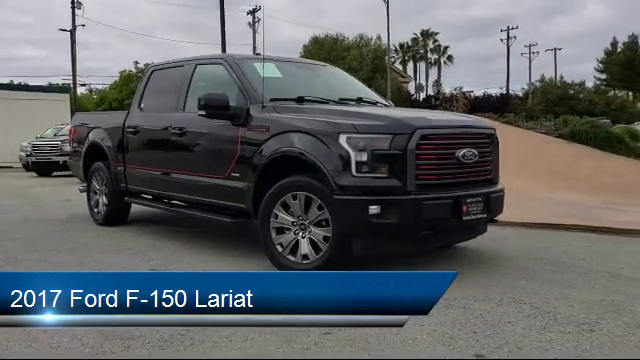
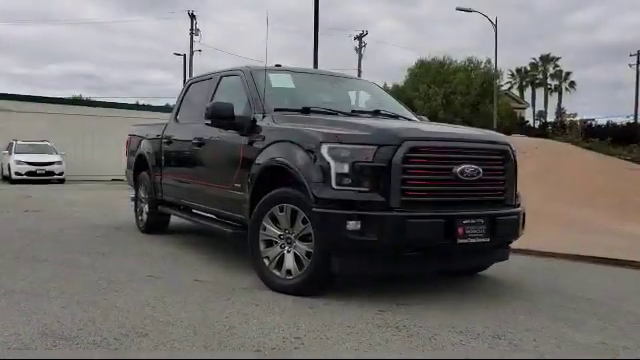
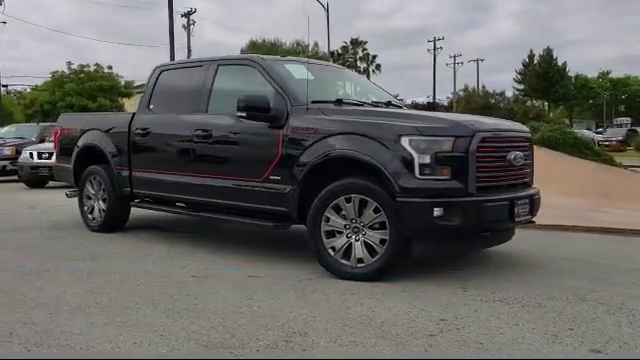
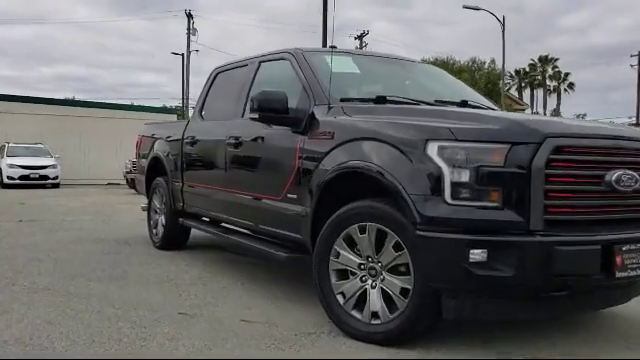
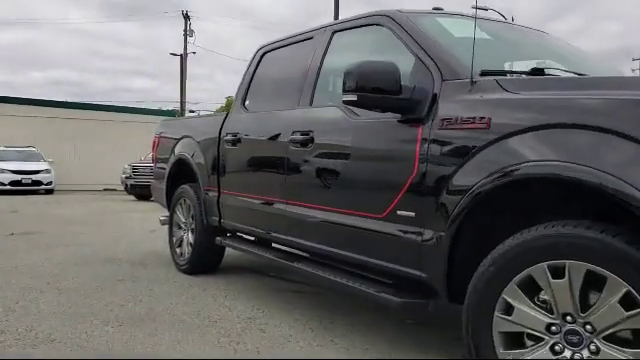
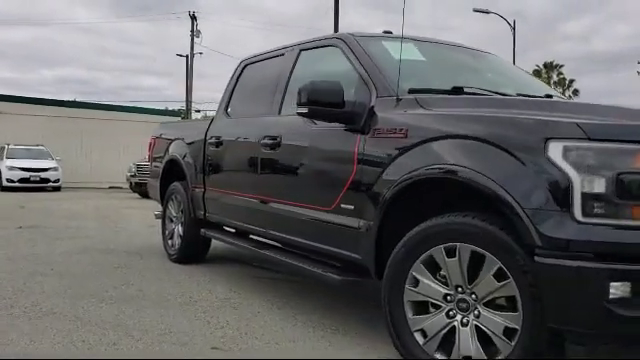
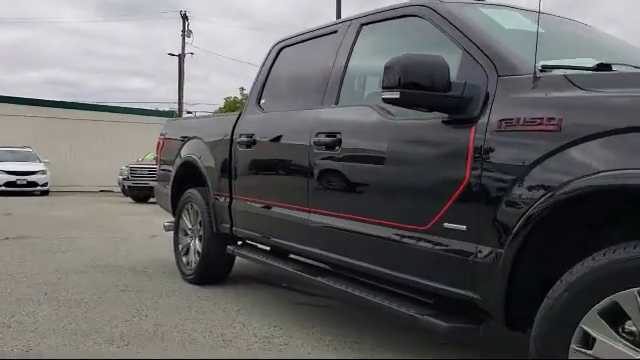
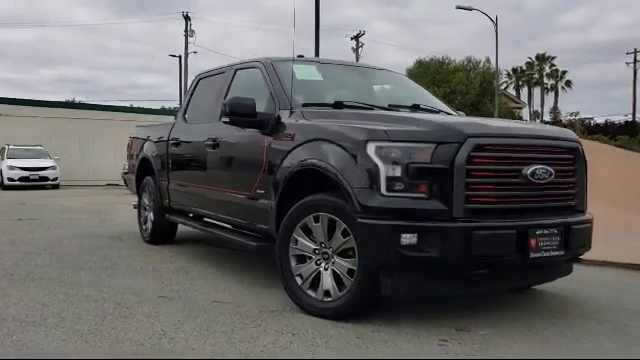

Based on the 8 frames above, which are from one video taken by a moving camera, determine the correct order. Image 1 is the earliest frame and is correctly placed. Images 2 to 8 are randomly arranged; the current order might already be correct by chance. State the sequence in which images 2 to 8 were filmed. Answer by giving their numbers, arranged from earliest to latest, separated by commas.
3, 2, 8, 4, 6, 5, 7
